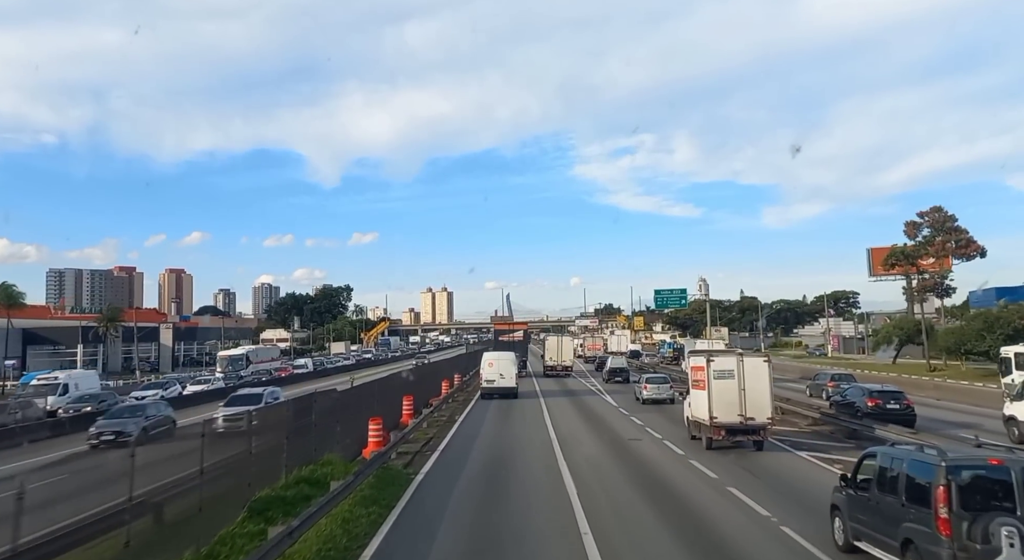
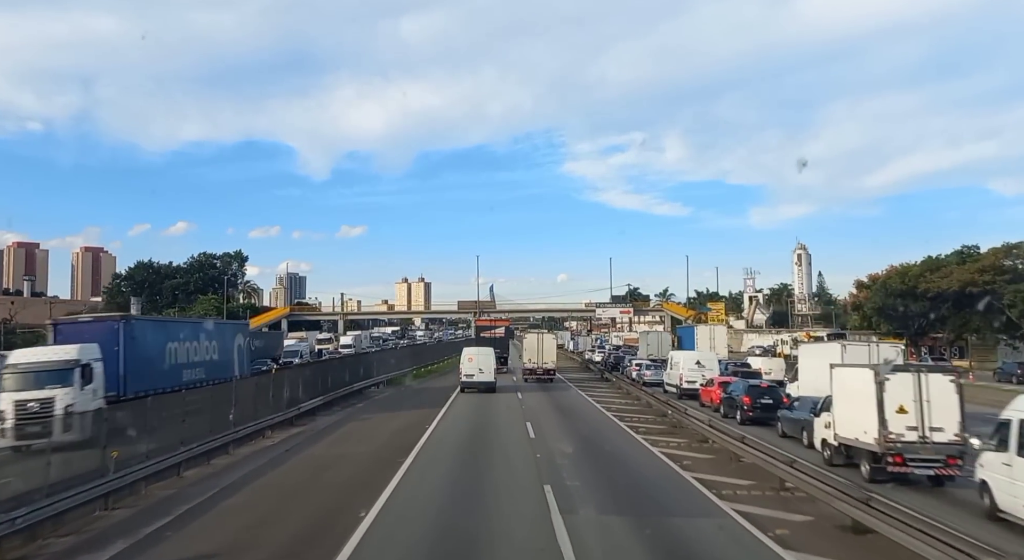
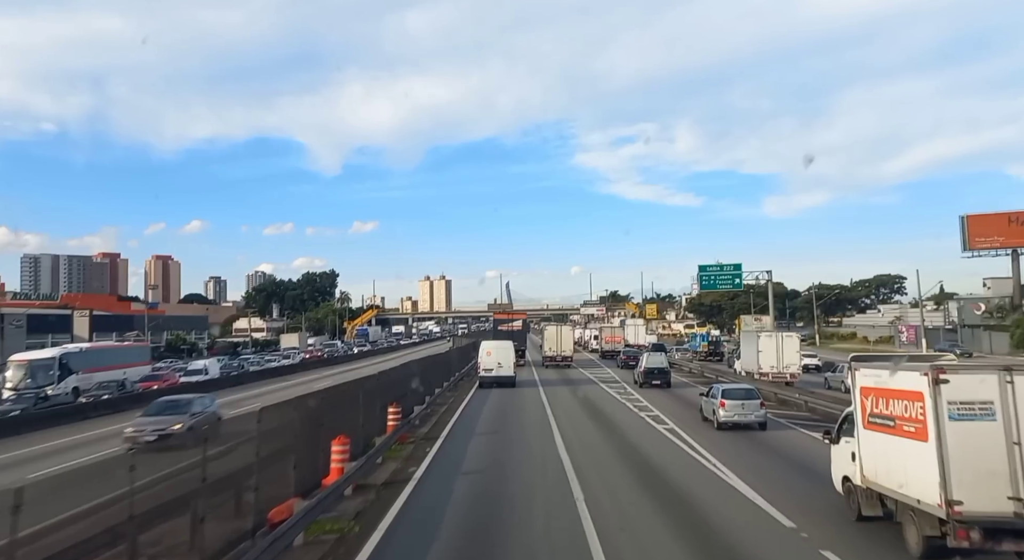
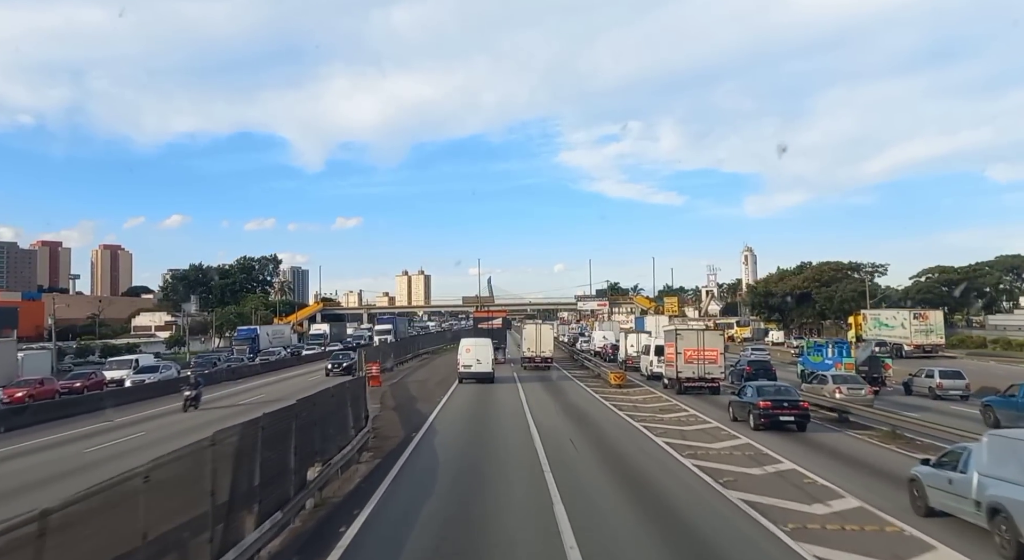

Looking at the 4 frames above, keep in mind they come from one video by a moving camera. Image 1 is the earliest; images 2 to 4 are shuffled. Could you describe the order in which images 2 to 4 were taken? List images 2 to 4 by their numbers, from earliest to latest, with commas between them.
3, 4, 2
